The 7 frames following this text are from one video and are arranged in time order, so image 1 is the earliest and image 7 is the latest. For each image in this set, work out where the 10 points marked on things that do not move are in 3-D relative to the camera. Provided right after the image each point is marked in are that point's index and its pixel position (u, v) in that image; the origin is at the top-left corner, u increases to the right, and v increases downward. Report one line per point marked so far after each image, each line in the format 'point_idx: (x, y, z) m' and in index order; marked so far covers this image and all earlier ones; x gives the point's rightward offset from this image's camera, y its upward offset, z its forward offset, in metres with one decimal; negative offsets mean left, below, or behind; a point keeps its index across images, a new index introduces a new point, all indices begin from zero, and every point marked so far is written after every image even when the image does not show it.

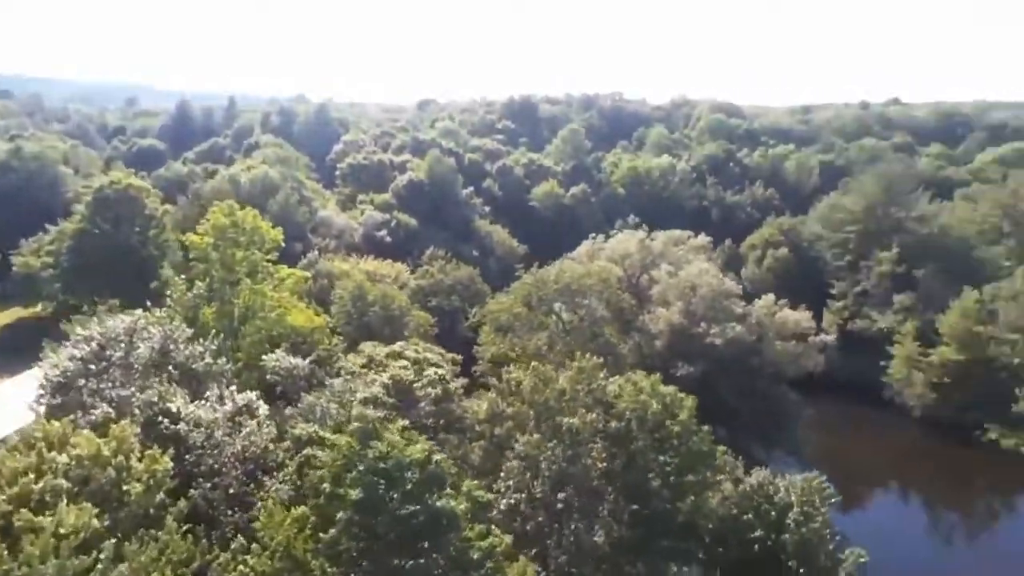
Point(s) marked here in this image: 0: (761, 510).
0: (+7.3, -6.5, +17.8) m
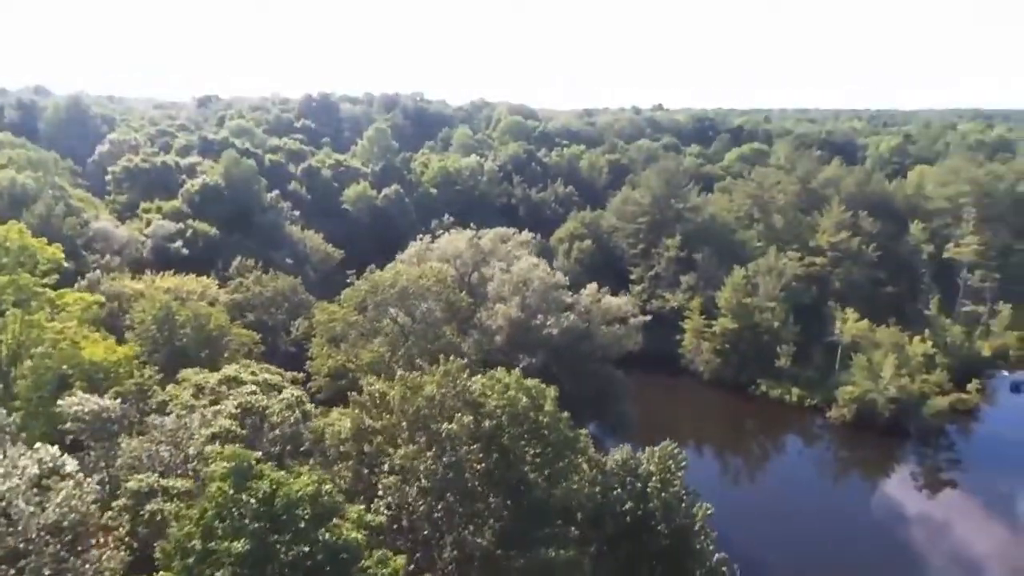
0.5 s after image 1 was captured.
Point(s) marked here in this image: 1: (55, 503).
0: (+3.7, -6.2, +19.2) m
1: (-10.9, -5.2, +14.7) m
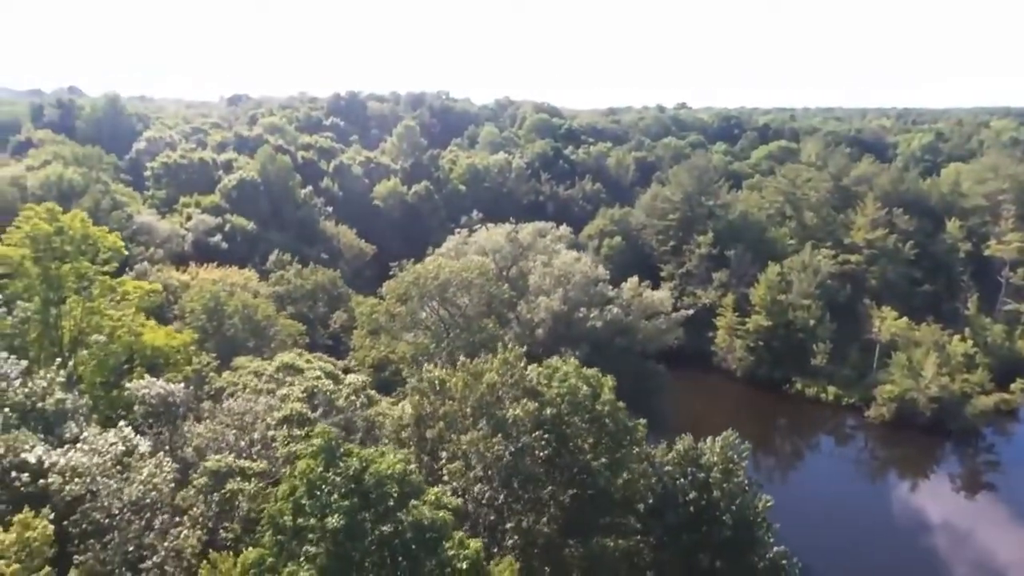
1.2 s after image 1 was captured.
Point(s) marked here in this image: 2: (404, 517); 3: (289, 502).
0: (+5.6, -5.8, +19.1) m
1: (-9.2, -4.8, +15.0) m
2: (-2.3, -4.9, +12.9) m
3: (-4.8, -4.6, +13.0) m
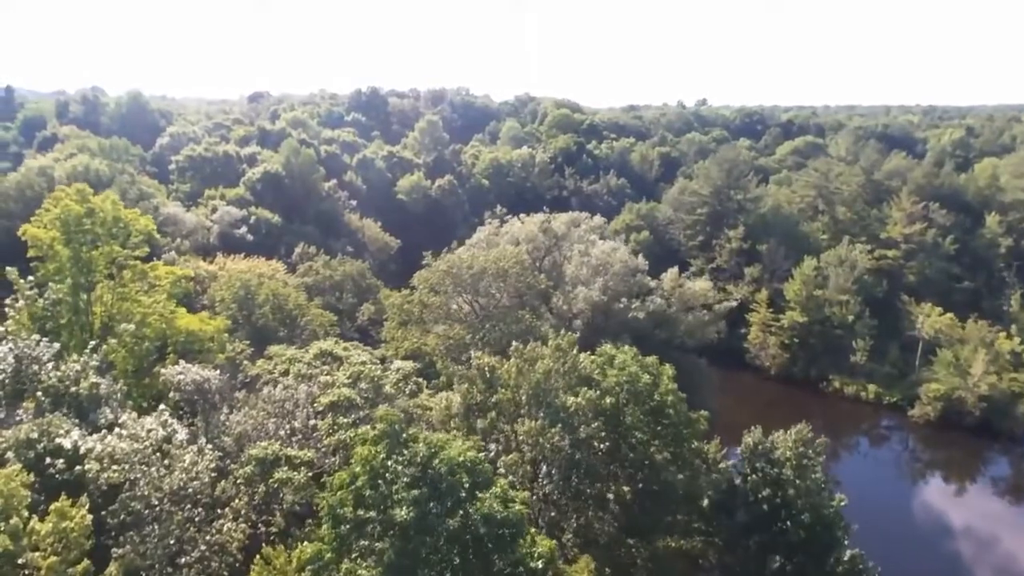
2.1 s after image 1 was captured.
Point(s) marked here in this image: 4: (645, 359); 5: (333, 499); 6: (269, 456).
0: (+7.2, -5.3, +17.7) m
1: (-7.6, -4.2, +14.0) m
2: (-0.8, -4.3, +11.7) m
3: (-3.3, -4.0, +11.9) m
4: (+4.2, -2.3, +19.4) m
5: (-3.7, -4.3, +12.5) m
6: (-6.1, -4.1, +14.9) m
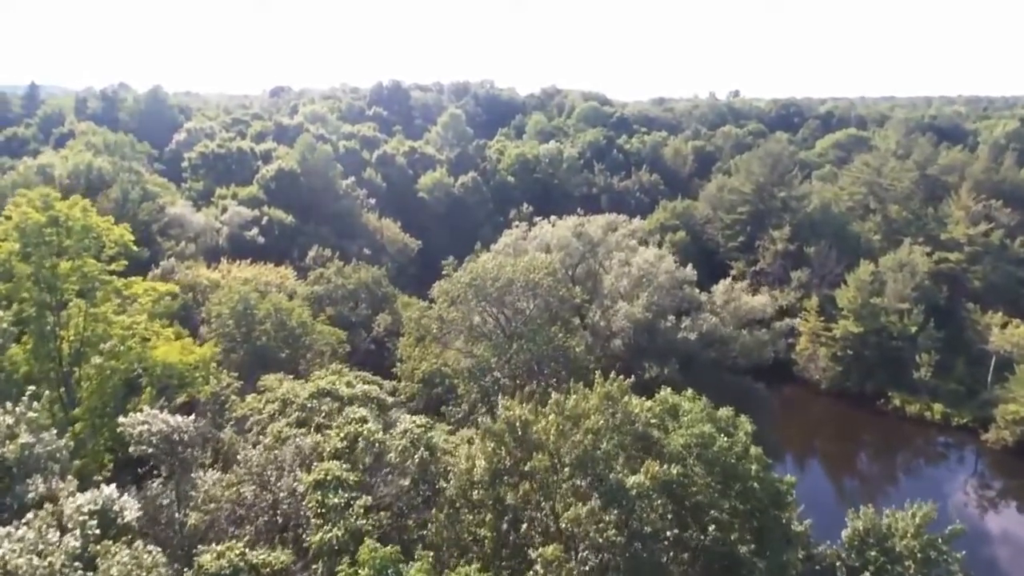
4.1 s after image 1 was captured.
0: (+8.1, -6.1, +13.7) m
1: (-6.9, -5.0, +10.5) m
2: (-0.2, -5.2, +7.9) m
3: (-2.7, -4.9, +8.3) m
4: (+5.2, -3.1, +15.4) m
5: (-3.1, -5.2, +8.9) m
6: (-5.3, -5.0, +11.3) m
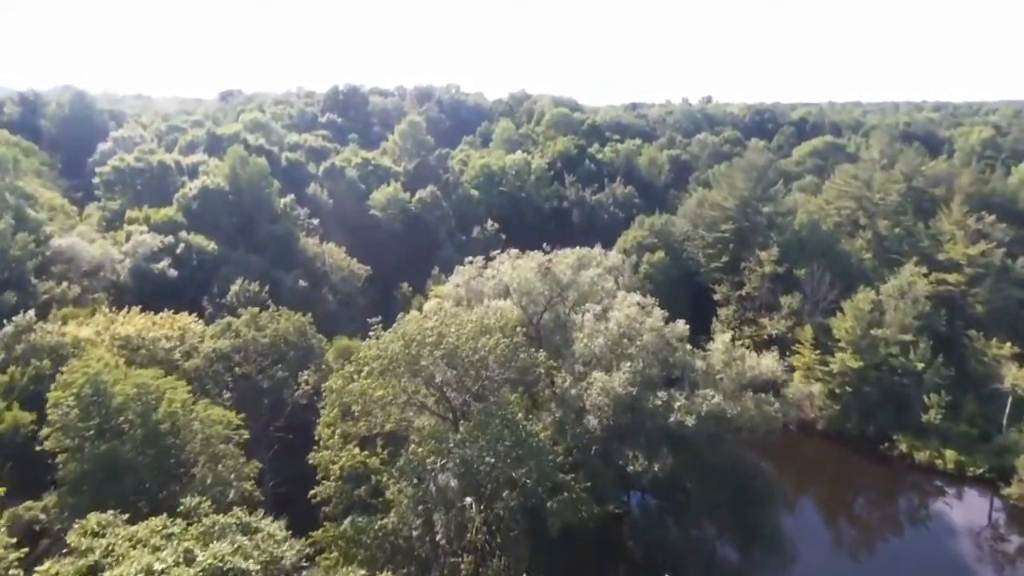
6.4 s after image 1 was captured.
0: (+6.8, -8.4, +7.5) m
1: (-8.1, -7.5, +3.7) m
2: (-1.2, -7.5, +1.5) m
3: (-3.8, -7.3, +1.7) m
4: (+3.8, -5.5, +9.2) m
5: (-4.2, -7.6, +2.3) m
6: (-6.5, -7.4, +4.6) m
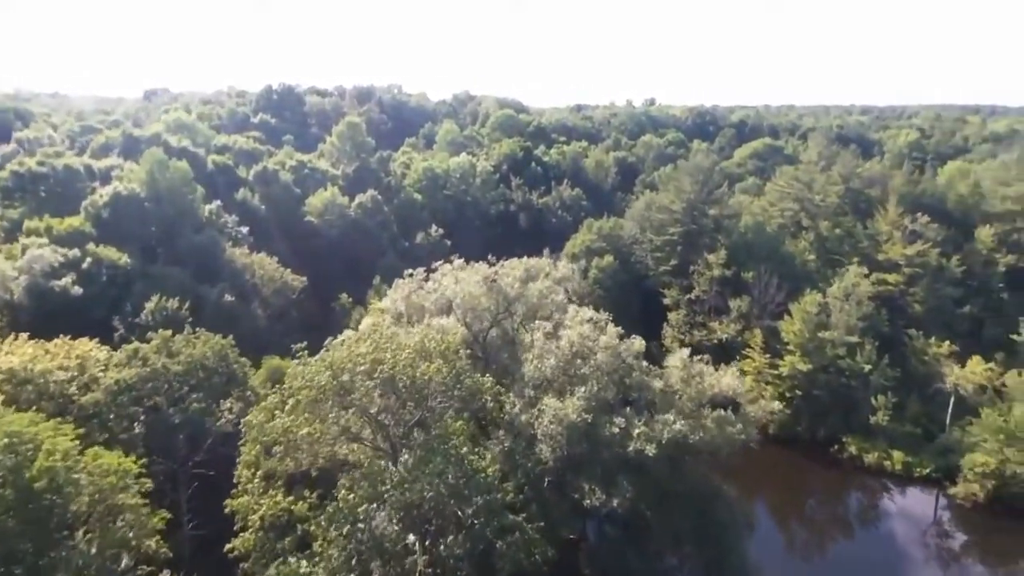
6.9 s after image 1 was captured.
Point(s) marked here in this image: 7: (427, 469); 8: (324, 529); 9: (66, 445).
0: (+6.2, -8.9, +5.9) m
1: (-8.3, -8.2, +0.9) m
2: (-1.3, -8.1, -0.8) m
3: (-3.8, -7.9, -0.8) m
4: (+3.0, -6.0, +7.3) m
5: (-4.3, -8.3, -0.2) m
6: (-6.8, -8.1, +1.9) m
7: (-2.3, -5.7, +18.8) m
8: (-5.6, -7.3, +18.0) m
9: (-13.3, -4.6, +18.3) m
